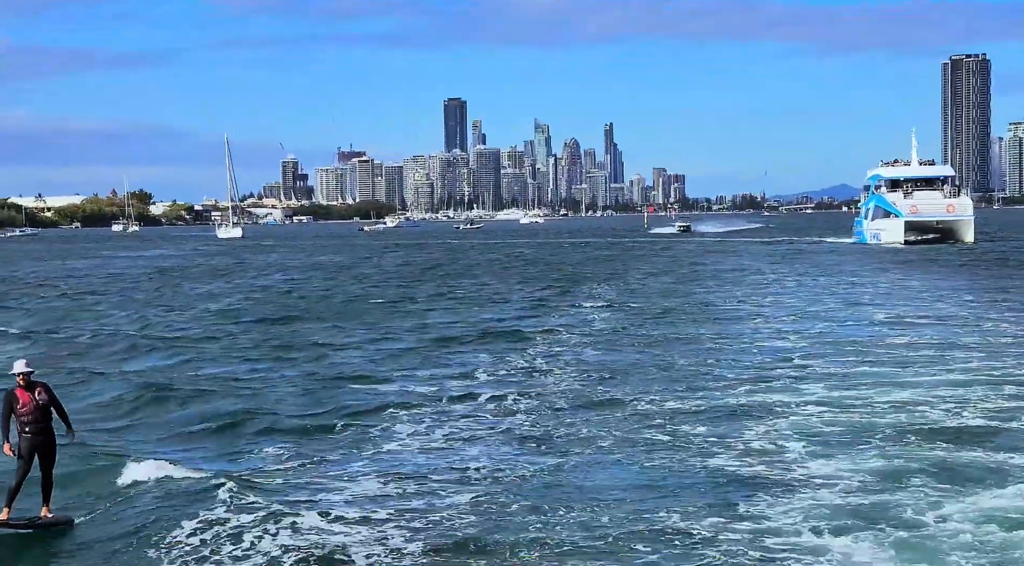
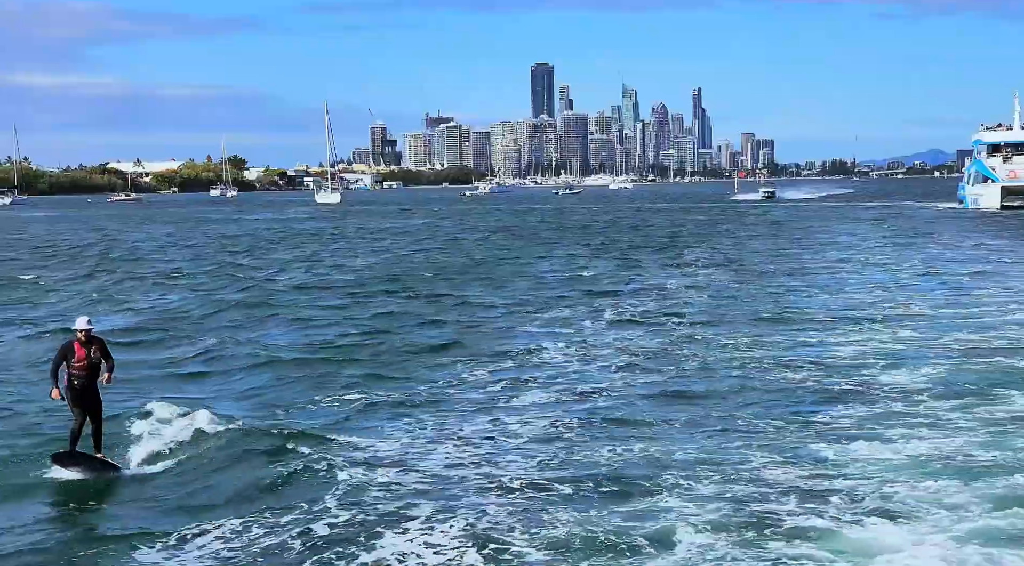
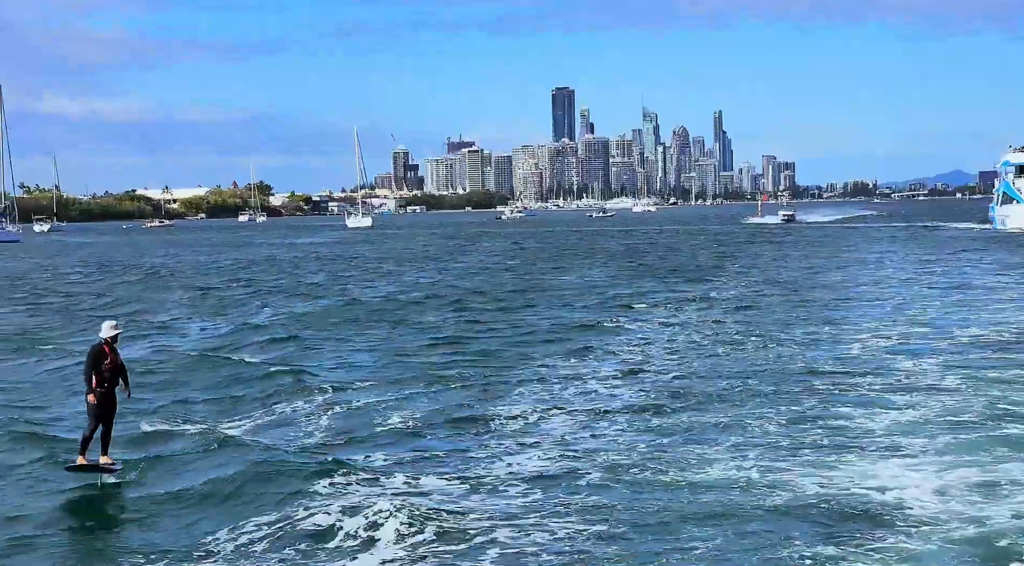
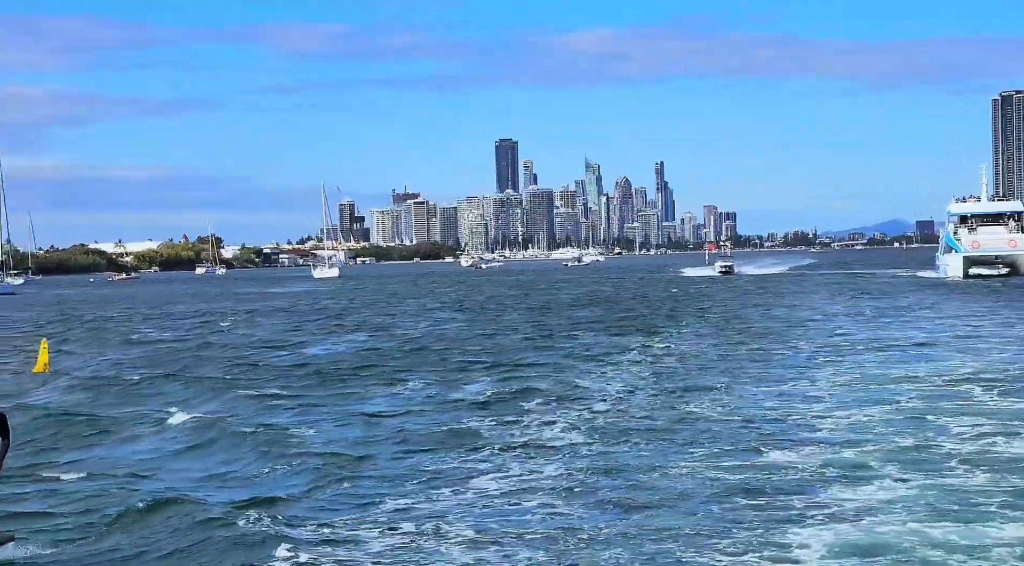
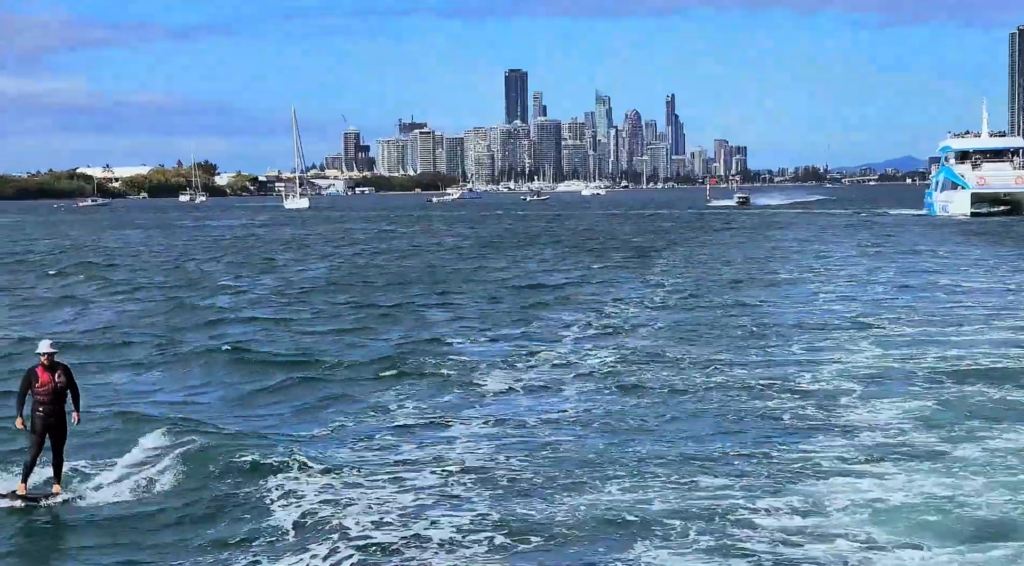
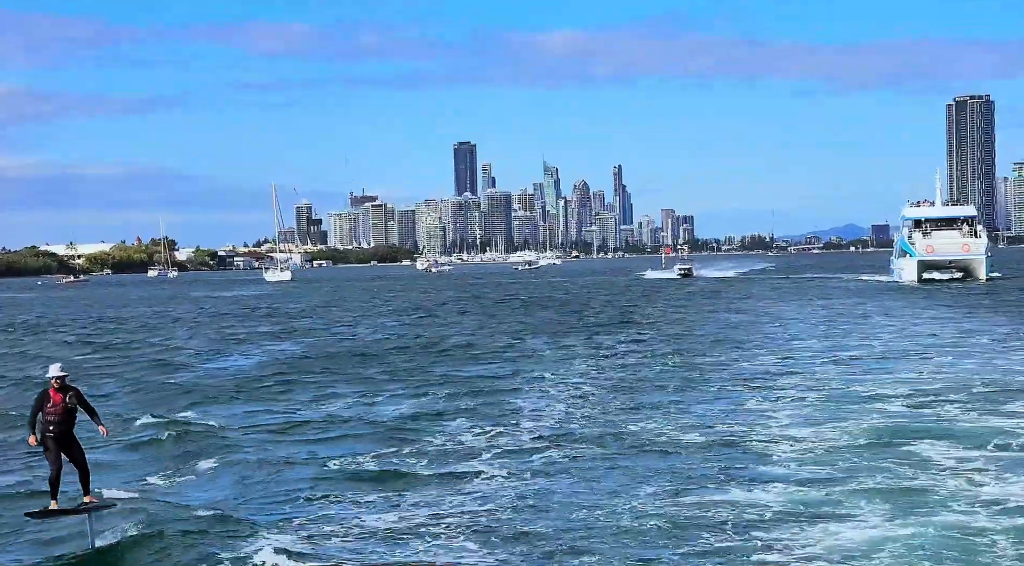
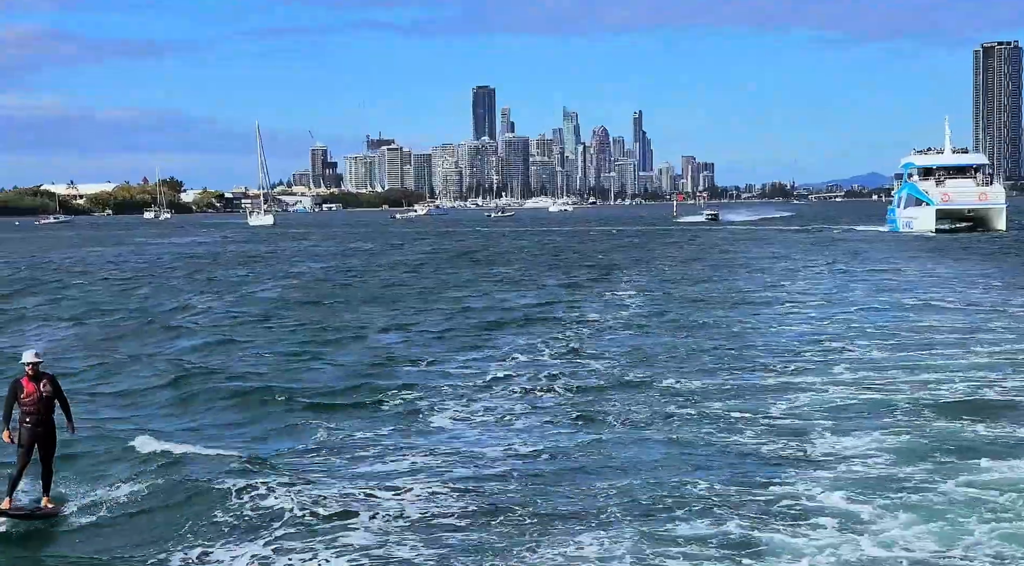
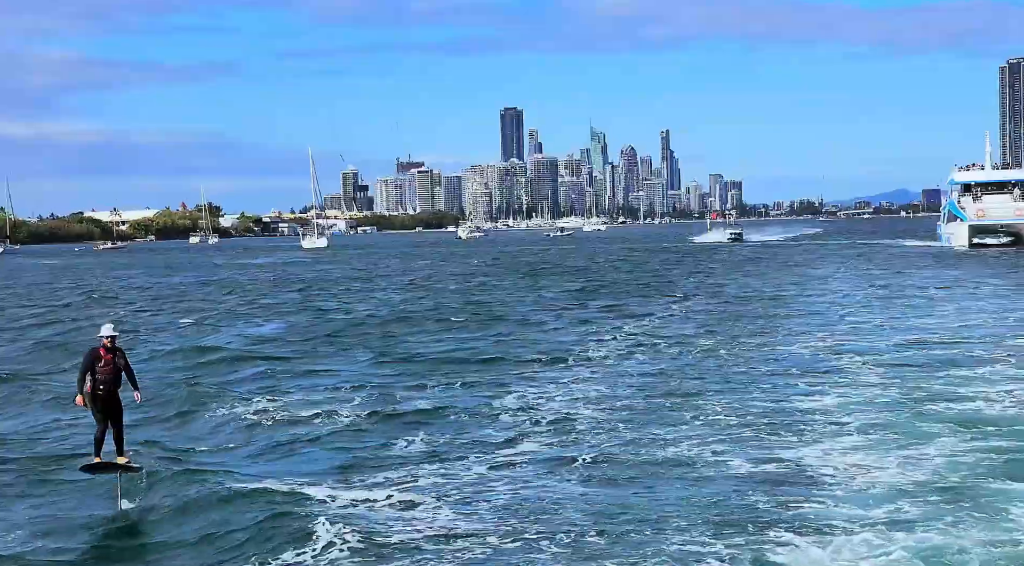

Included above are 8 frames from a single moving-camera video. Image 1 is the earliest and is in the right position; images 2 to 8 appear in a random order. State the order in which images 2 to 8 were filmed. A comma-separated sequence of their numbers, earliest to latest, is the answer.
7, 5, 2, 3, 8, 6, 4
